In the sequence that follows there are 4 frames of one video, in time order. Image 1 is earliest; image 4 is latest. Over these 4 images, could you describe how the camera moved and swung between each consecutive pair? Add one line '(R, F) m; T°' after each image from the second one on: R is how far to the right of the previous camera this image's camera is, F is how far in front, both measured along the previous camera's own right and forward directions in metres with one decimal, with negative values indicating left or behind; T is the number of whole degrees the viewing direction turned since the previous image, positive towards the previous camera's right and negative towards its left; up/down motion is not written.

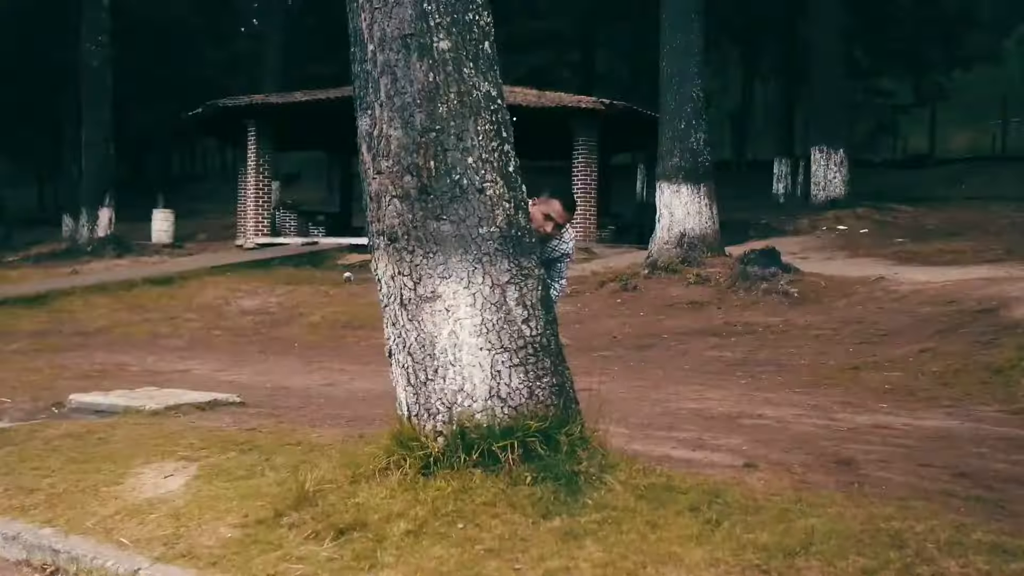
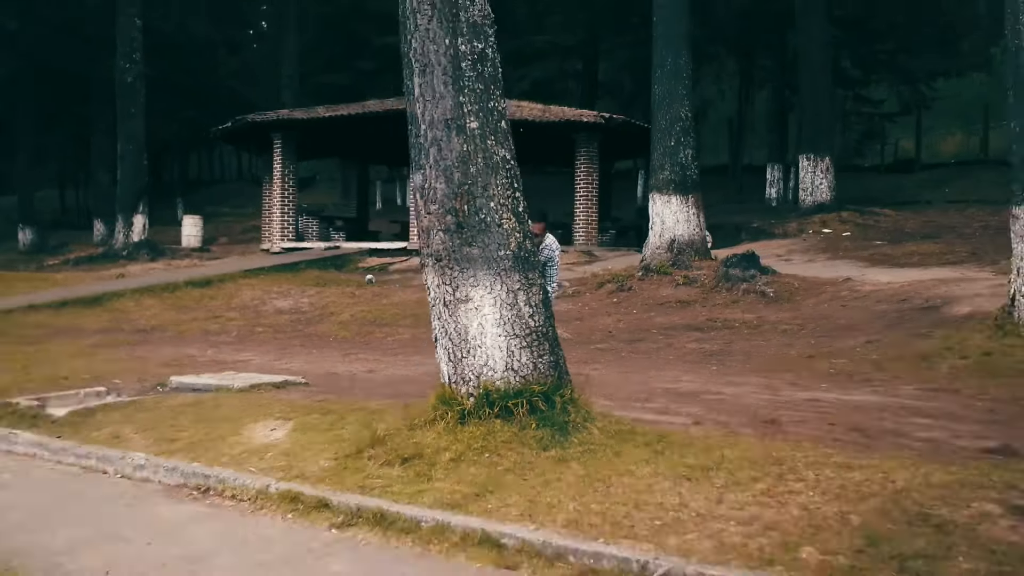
(0.0, -1.8) m; 0°
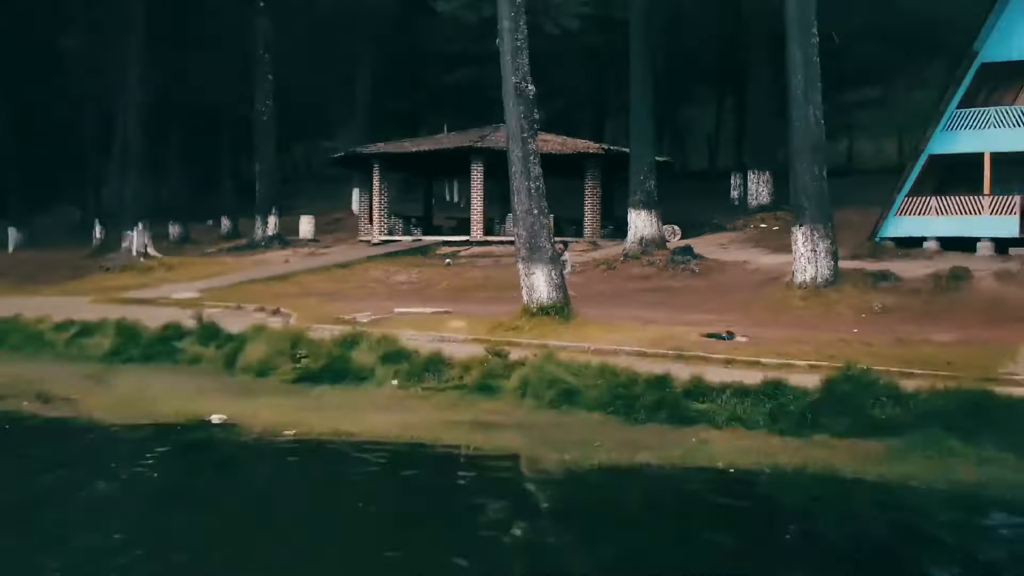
(-0.2, -10.9) m; -1°
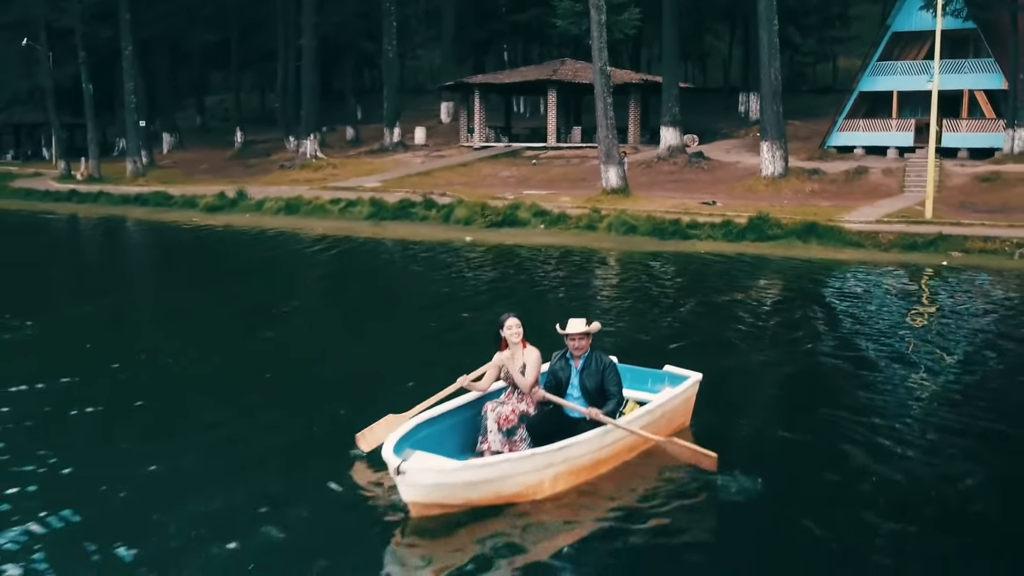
(-1.5, -14.1) m; -1°
